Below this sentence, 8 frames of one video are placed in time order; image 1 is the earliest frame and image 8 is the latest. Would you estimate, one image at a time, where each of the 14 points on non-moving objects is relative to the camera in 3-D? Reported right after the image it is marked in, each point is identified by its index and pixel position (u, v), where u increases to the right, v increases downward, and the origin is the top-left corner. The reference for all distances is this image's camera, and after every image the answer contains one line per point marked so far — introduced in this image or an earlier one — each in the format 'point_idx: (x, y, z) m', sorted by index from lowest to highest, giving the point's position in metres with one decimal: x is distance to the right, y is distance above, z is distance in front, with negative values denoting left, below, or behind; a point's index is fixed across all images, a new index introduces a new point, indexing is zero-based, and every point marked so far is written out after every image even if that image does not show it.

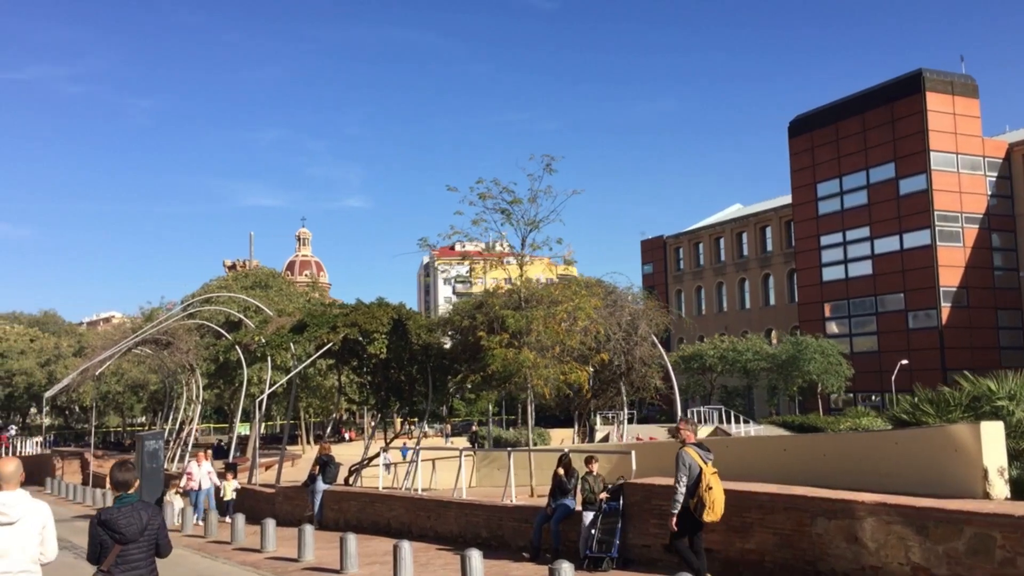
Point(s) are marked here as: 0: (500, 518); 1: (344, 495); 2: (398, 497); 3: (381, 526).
0: (-0.2, -3.1, +12.4) m
1: (-2.9, -3.6, +15.9) m
2: (-1.8, -3.3, +14.6) m
3: (-2.1, -3.9, +14.8) m
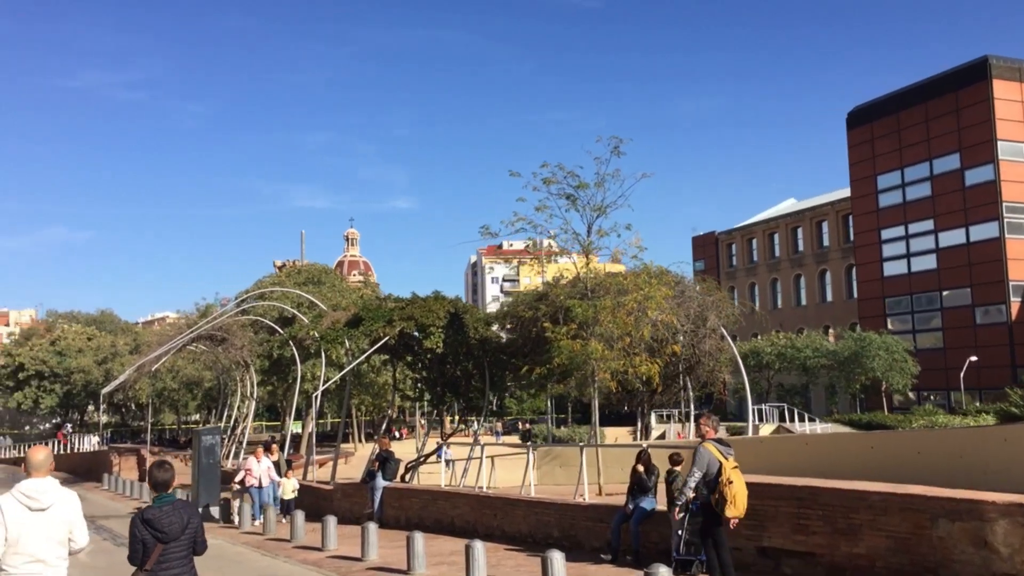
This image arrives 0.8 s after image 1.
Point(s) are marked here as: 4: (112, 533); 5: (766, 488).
0: (+0.8, -3.0, +11.7) m
1: (-1.8, -3.5, +15.4) m
2: (-0.8, -3.2, +14.0) m
3: (-1.0, -3.7, +14.3) m
4: (-7.8, -4.8, +17.9) m
5: (+2.5, -2.0, +9.1) m
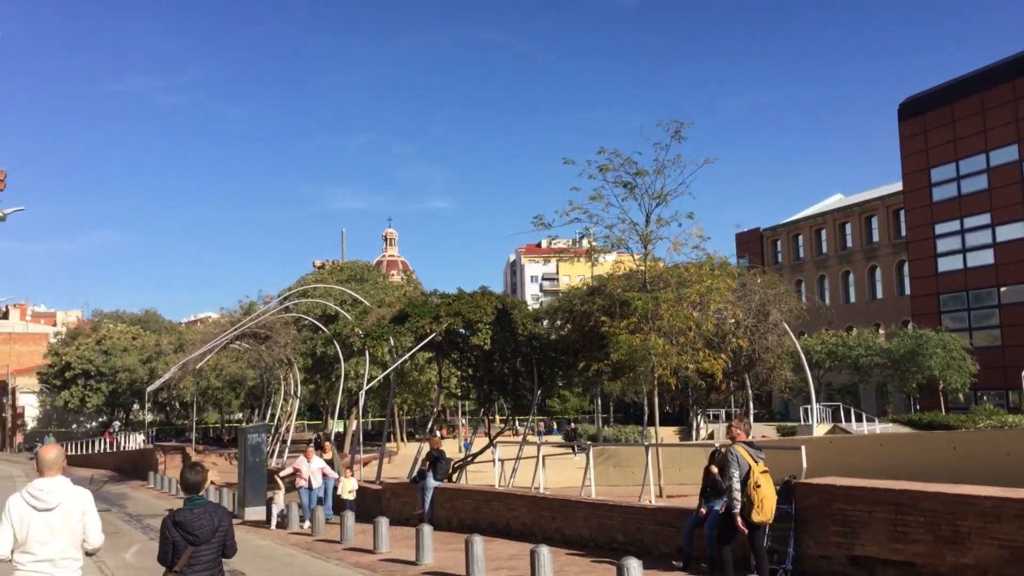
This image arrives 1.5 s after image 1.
0: (+1.5, -2.8, +11.1) m
1: (-0.9, -3.3, +14.8) m
2: (+0.1, -3.1, +13.4) m
3: (-0.2, -3.6, +13.7) m
4: (-6.8, -4.7, +17.6) m
5: (+3.2, -1.9, +8.4) m
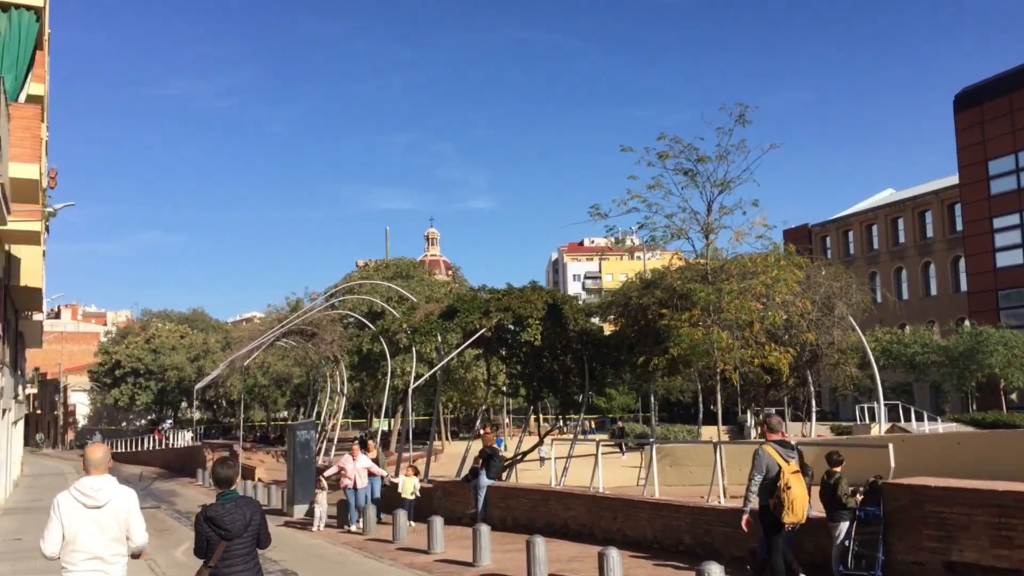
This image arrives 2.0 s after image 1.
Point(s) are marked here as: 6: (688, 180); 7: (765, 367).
0: (+2.3, -2.7, +10.5) m
1: (0.0, -3.2, +14.4) m
2: (+0.9, -2.9, +12.9) m
3: (+0.7, -3.5, +13.2) m
4: (-5.8, -4.6, +17.4) m
5: (+3.8, -1.8, +7.8) m
6: (+2.7, +1.7, +14.1) m
7: (+4.0, -1.2, +14.4) m
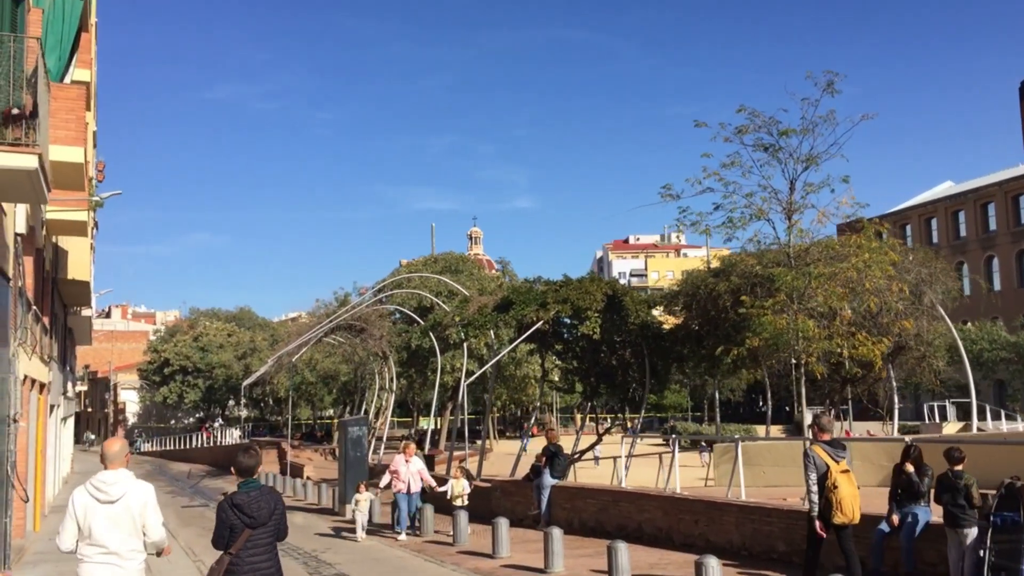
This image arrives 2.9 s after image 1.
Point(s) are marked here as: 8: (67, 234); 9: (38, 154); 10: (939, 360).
0: (+3.1, -2.5, +9.5) m
1: (+1.0, -3.0, +13.4) m
2: (+1.8, -2.7, +11.9) m
3: (+1.6, -3.3, +12.3) m
4: (-4.6, -4.4, +16.8) m
5: (+4.5, -1.5, +6.7) m
6: (+3.7, +1.9, +13.0) m
7: (+5.0, -1.0, +13.3) m
8: (-9.2, +1.1, +18.9) m
9: (-4.3, +1.2, +8.3) m
10: (+7.9, -1.4, +17.0) m
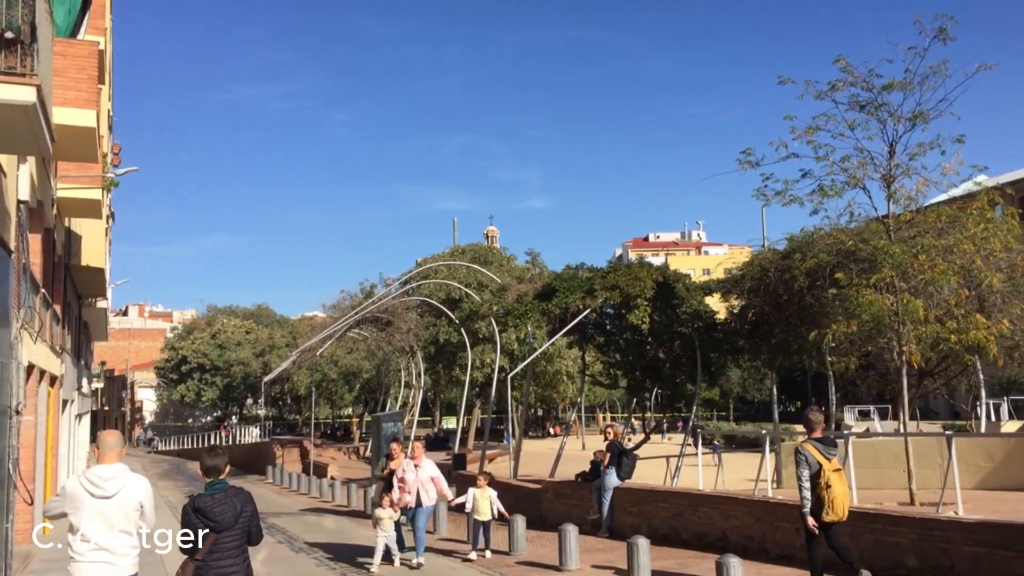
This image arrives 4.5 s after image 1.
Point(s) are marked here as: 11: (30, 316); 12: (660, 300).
0: (+3.8, -2.2, +8.0) m
1: (+1.8, -2.7, +12.0) m
2: (+2.6, -2.4, +10.4) m
3: (+2.4, -3.0, +10.8) m
4: (-3.8, -4.1, +15.4) m
5: (+5.1, -1.2, +5.2) m
6: (+4.5, +2.2, +11.5) m
7: (+5.8, -0.7, +11.7) m
8: (-8.3, +1.4, +17.6) m
9: (-3.6, +1.5, +6.9) m
10: (+8.8, -1.1, +15.4) m
11: (-6.2, -0.3, +11.7) m
12: (+3.2, -0.3, +19.5) m
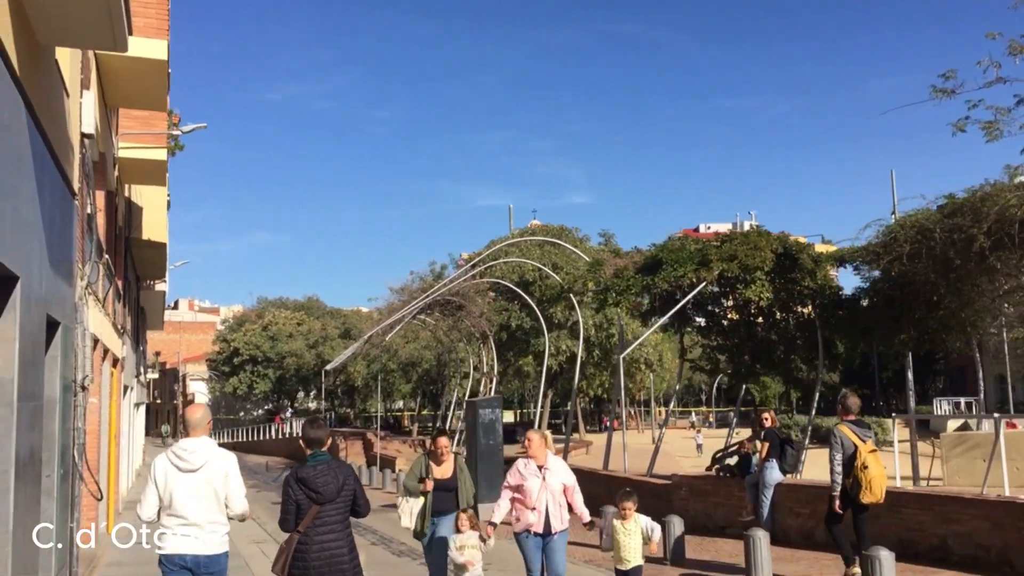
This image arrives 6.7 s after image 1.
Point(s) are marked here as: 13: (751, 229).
0: (+5.2, -1.7, +5.9) m
1: (+3.4, -2.2, +9.9) m
2: (+4.2, -1.9, +8.4) m
3: (+3.9, -2.5, +8.7) m
4: (-2.0, -3.7, +13.6) m
5: (+6.5, -0.8, +3.0) m
6: (+6.0, +2.7, +9.3) m
7: (+7.4, -0.2, +9.5) m
8: (-6.5, +1.9, +16.0) m
9: (-2.2, +2.0, +5.1) m
10: (+10.6, -0.5, +13.1) m
11: (-4.6, +0.1, +10.0) m
12: (+5.1, +0.3, +17.4) m
13: (+4.3, +1.1, +16.8) m
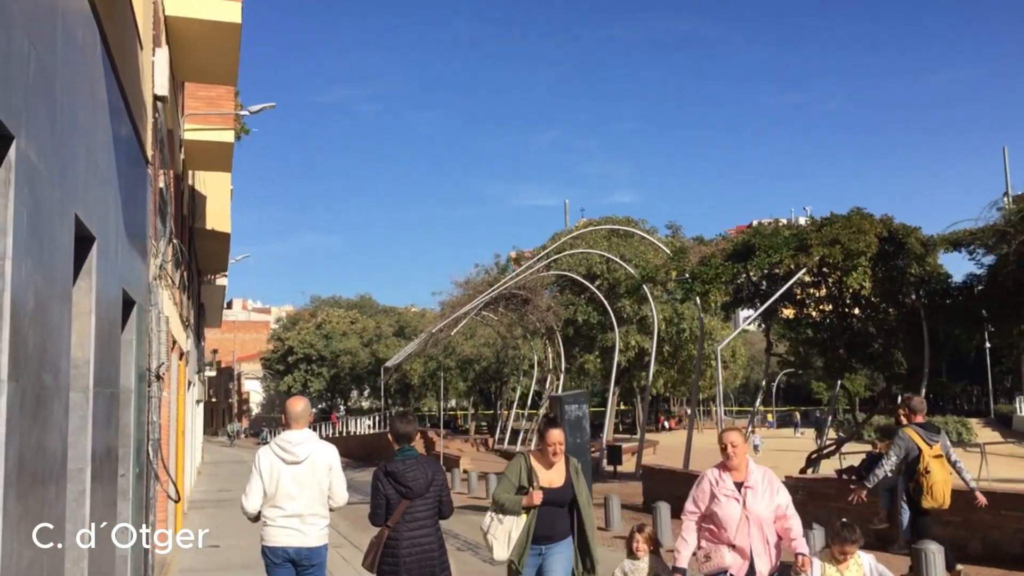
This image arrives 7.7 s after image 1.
0: (+6.1, -1.5, +4.6) m
1: (+4.5, -2.0, +8.7) m
2: (+5.2, -1.7, +7.1) m
3: (+5.0, -2.3, +7.5) m
4: (-0.7, -3.5, +12.7) m
5: (+7.2, -0.5, +1.6) m
6: (+7.1, +2.9, +8.0) m
7: (+8.4, 0.0, +8.1) m
8: (-5.1, +2.0, +15.3) m
9: (-1.4, +2.2, +4.2) m
10: (+11.8, -0.3, +11.5) m
11: (-3.5, +0.3, +9.2) m
12: (+6.6, +0.5, +16.1) m
13: (+5.8, +1.3, +15.6) m
